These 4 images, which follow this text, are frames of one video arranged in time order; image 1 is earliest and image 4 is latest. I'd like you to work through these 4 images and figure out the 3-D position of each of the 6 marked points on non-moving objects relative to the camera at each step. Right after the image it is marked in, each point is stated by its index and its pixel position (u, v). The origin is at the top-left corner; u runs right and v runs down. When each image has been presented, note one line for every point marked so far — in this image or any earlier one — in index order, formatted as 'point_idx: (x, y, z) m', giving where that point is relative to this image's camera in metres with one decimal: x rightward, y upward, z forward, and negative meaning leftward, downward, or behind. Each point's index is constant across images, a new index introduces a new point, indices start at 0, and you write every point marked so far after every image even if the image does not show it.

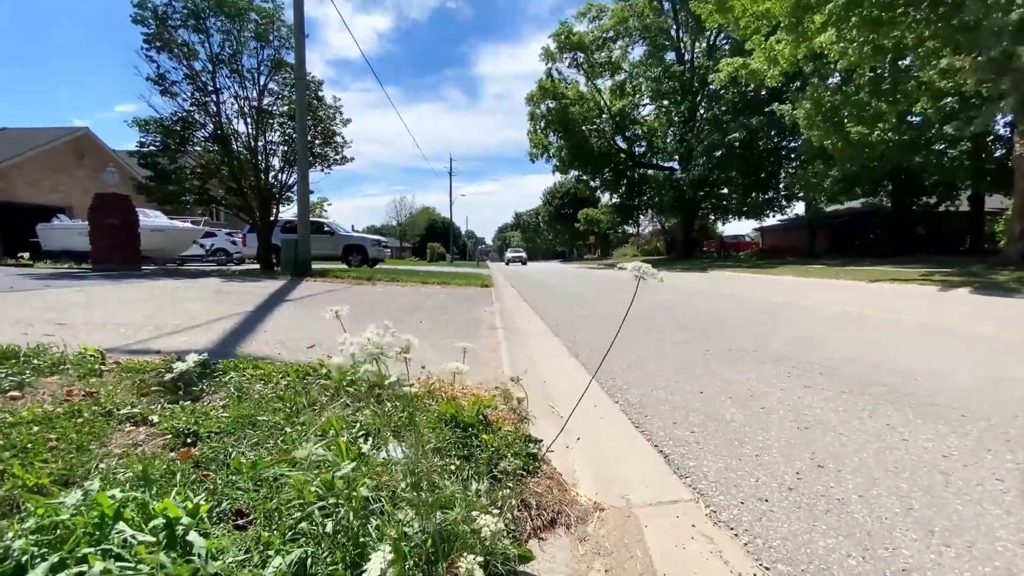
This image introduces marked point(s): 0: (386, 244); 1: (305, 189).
0: (-4.0, +1.4, +18.9) m
1: (-4.3, +2.0, +12.3) m
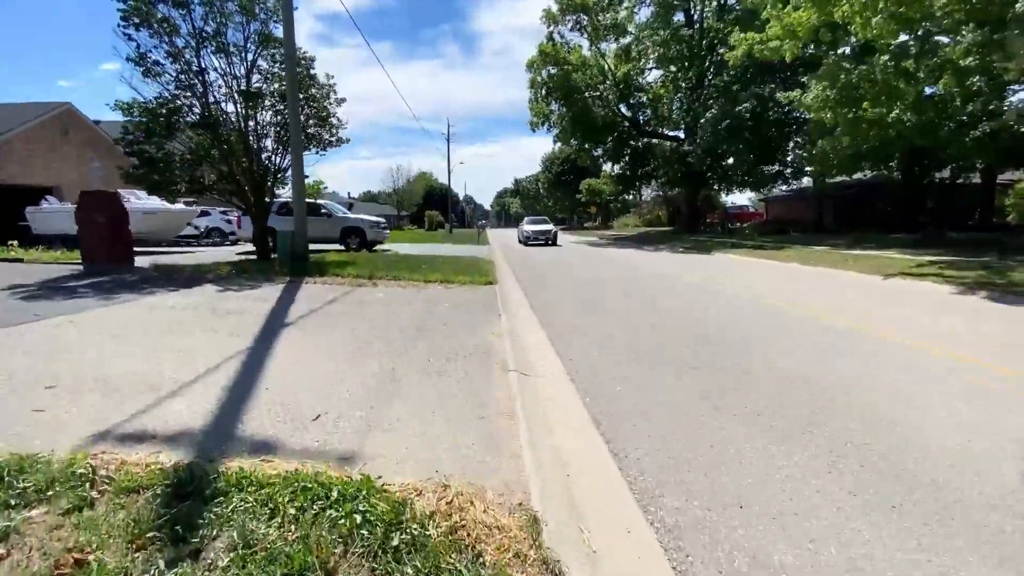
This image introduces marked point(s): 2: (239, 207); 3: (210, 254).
0: (-4.0, +2.0, +18.7) m
1: (-4.3, +2.3, +12.0) m
2: (-7.2, +2.2, +14.7) m
3: (-8.5, +0.7, +16.7) m
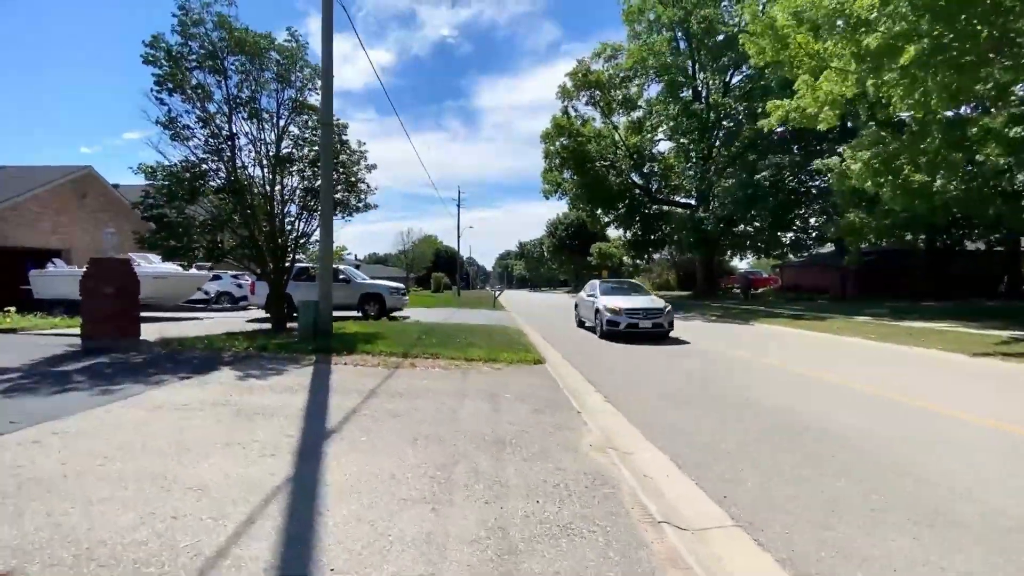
0: (-3.3, -0.1, +17.8) m
1: (-3.6, +0.9, +11.3) m
2: (-6.5, +0.6, +13.9) m
3: (-7.8, -1.1, +15.8) m
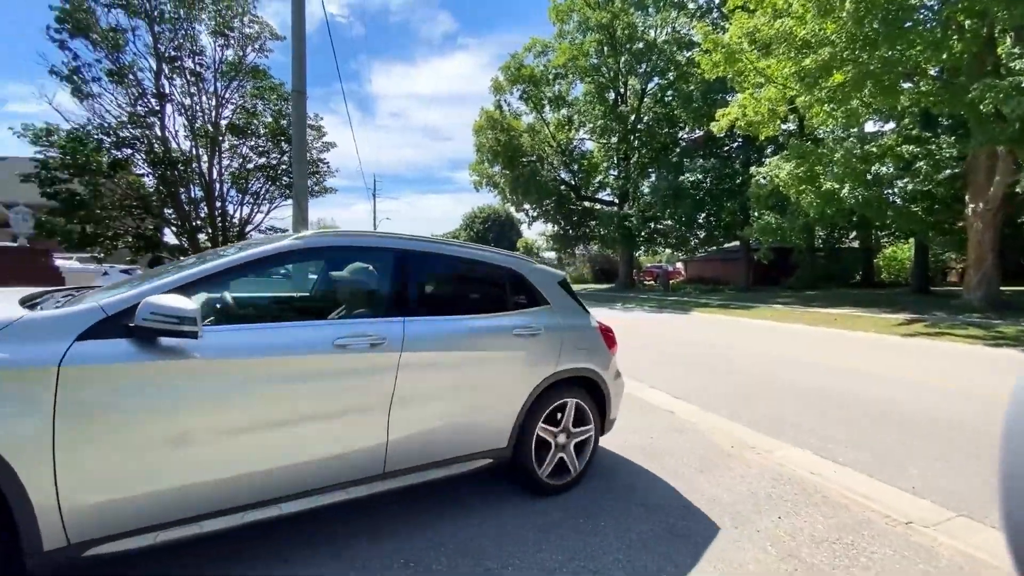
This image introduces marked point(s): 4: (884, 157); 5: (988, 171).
0: (-4.5, 0.0, +16.5) m
1: (-3.8, +0.9, +10.0) m
2: (-7.0, +0.5, +12.1) m
3: (-8.6, -1.2, +13.7) m
4: (+10.5, +3.7, +16.8) m
5: (+12.5, +3.1, +15.9) m
